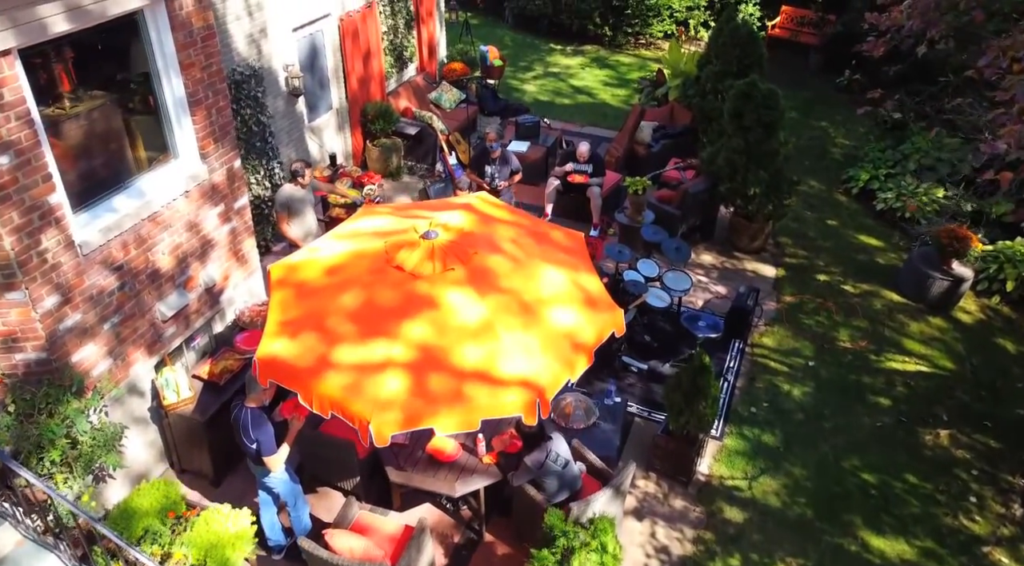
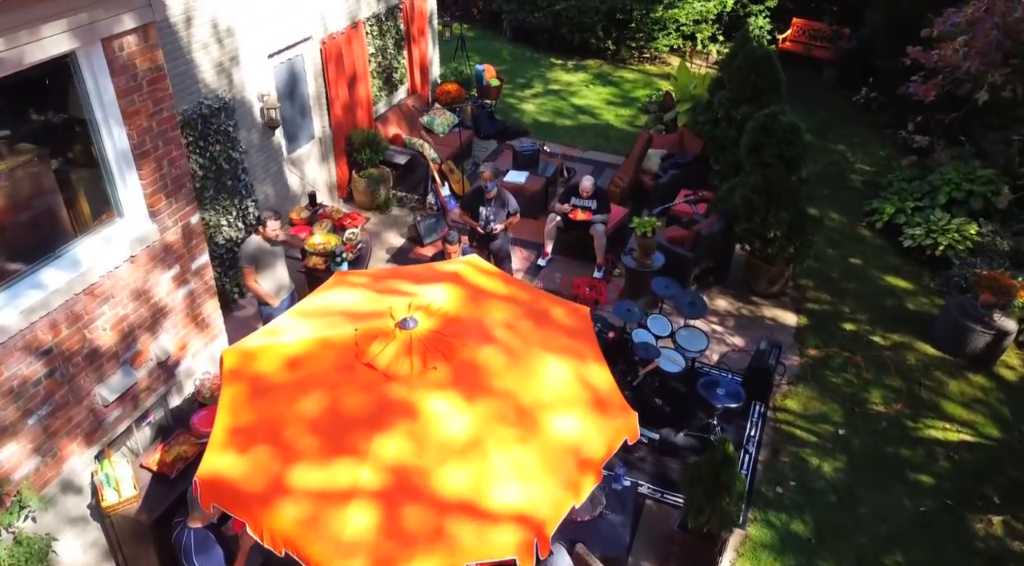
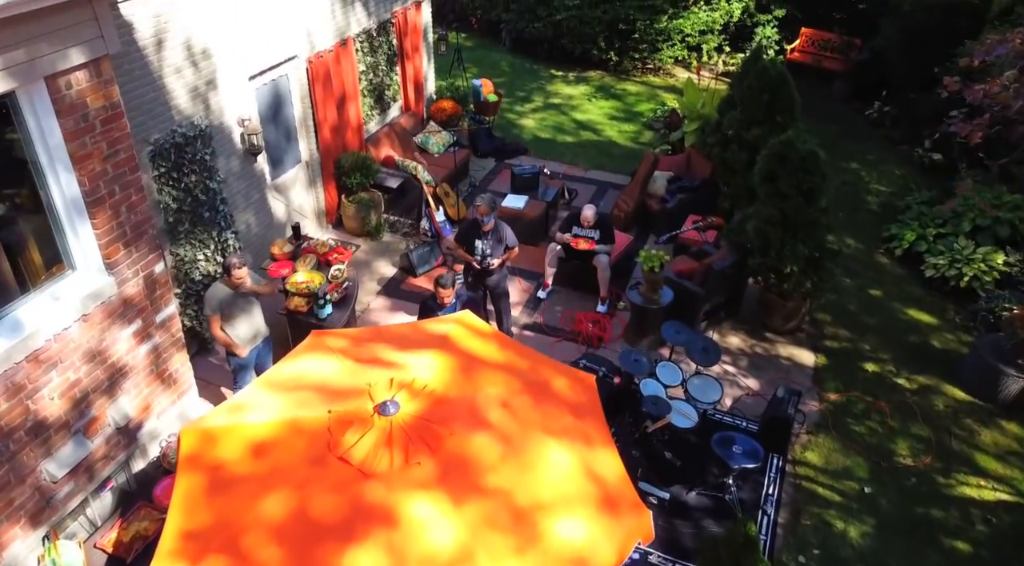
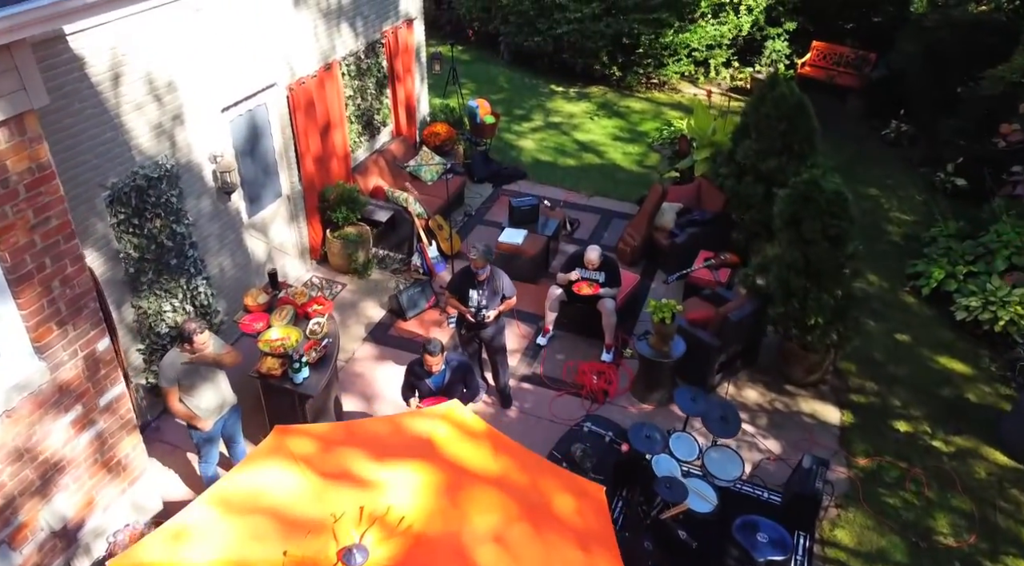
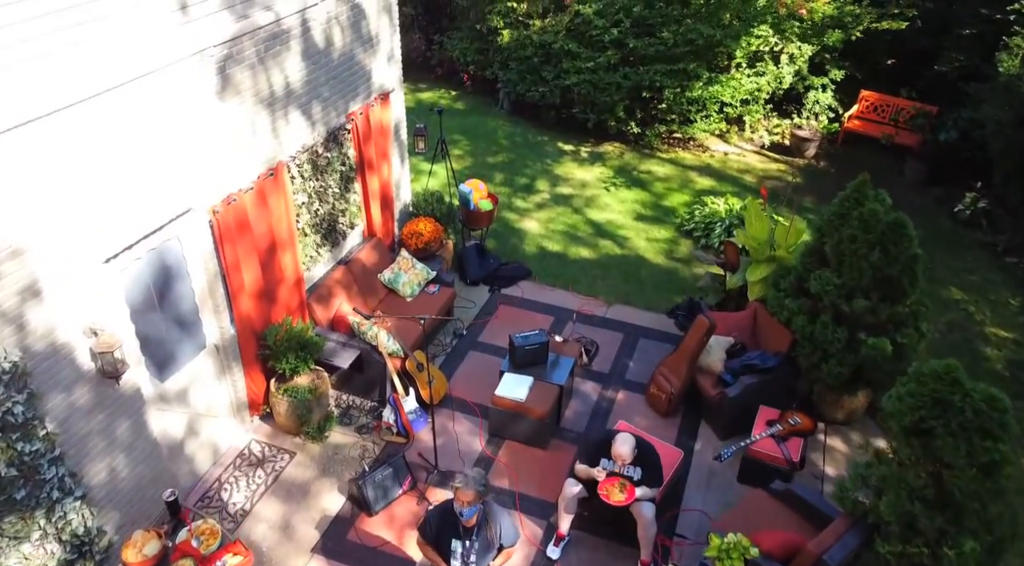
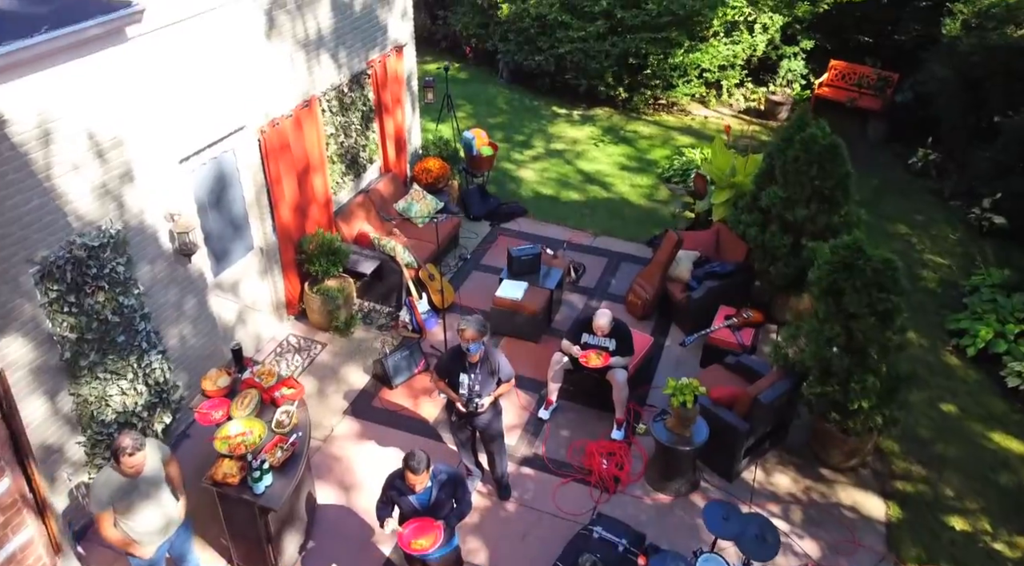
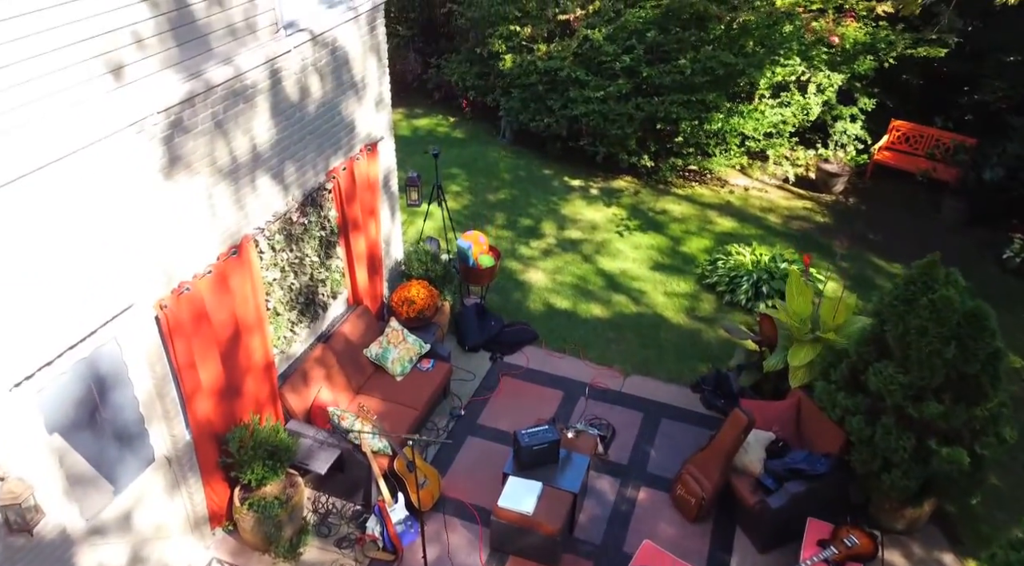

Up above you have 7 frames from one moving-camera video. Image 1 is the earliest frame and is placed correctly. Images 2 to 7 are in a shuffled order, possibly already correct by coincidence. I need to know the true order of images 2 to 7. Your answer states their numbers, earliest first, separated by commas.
2, 3, 4, 6, 5, 7
